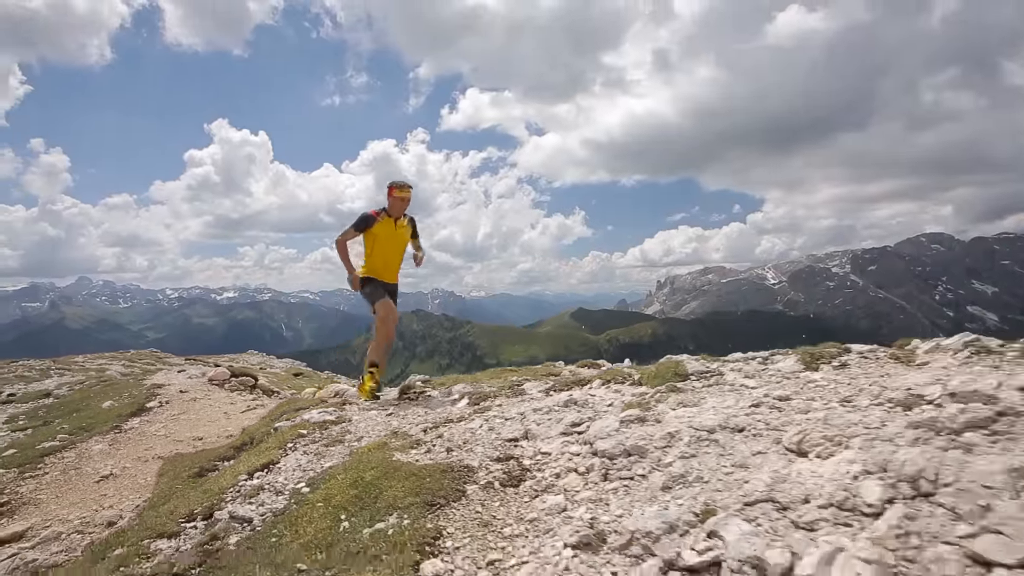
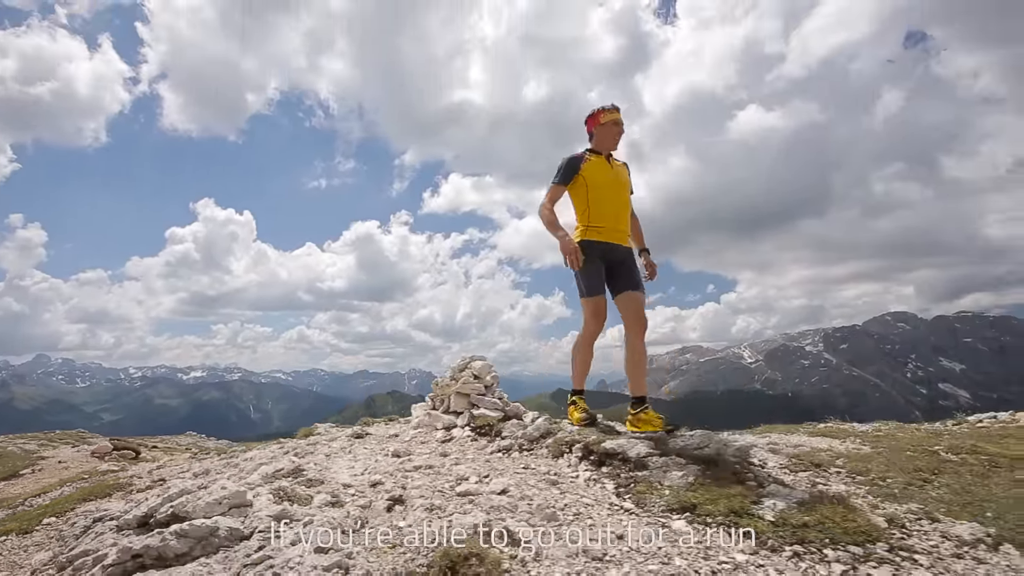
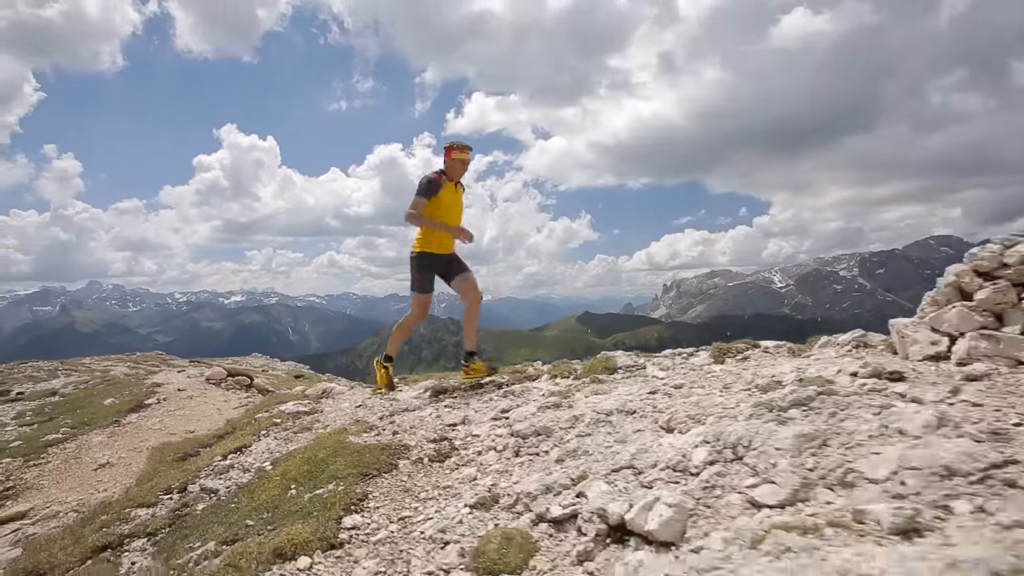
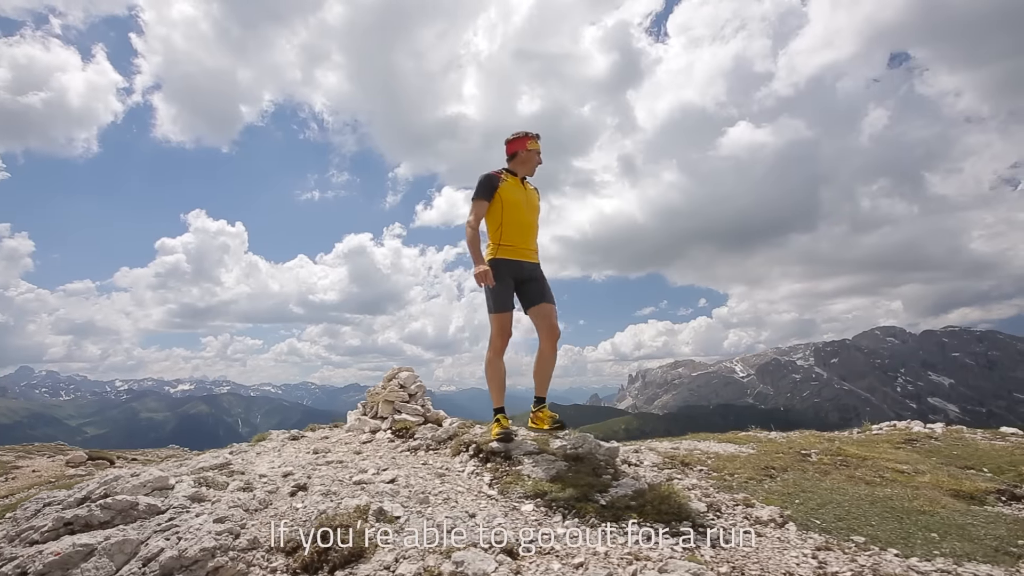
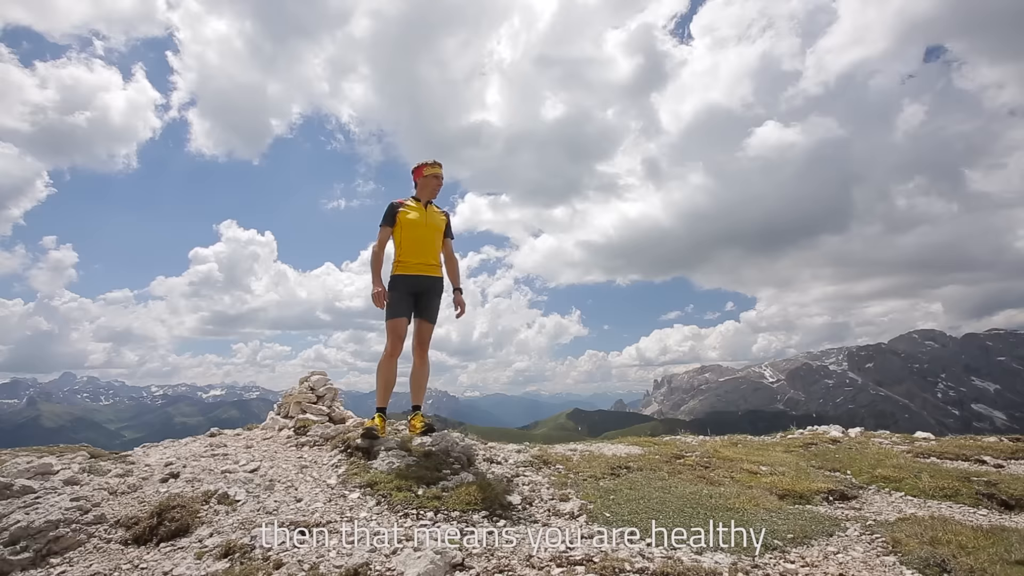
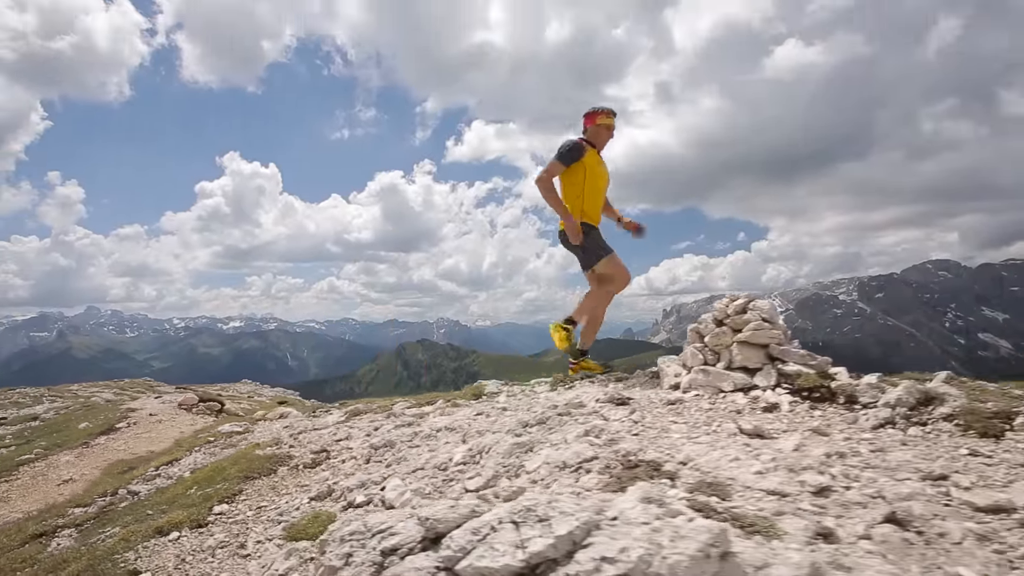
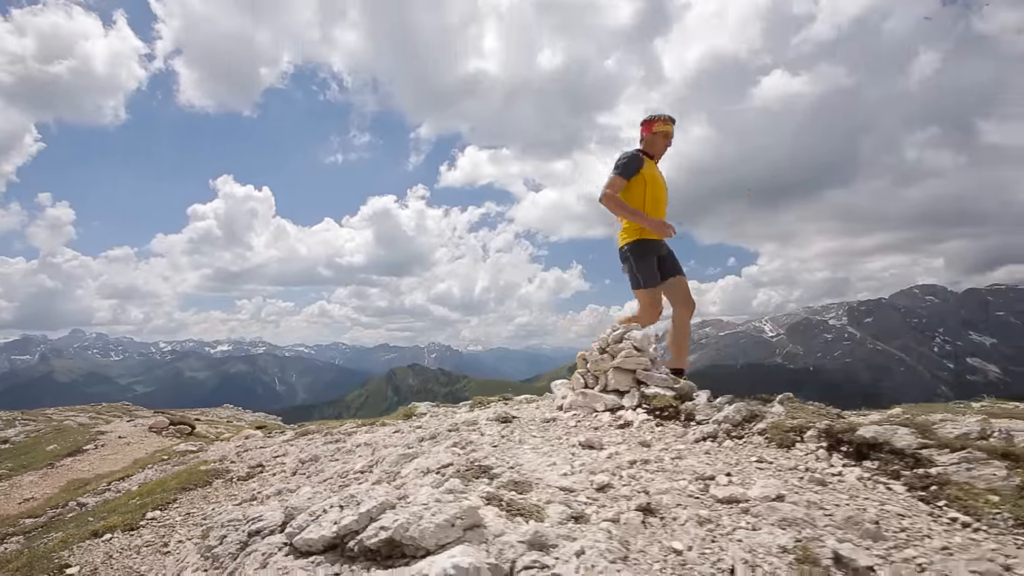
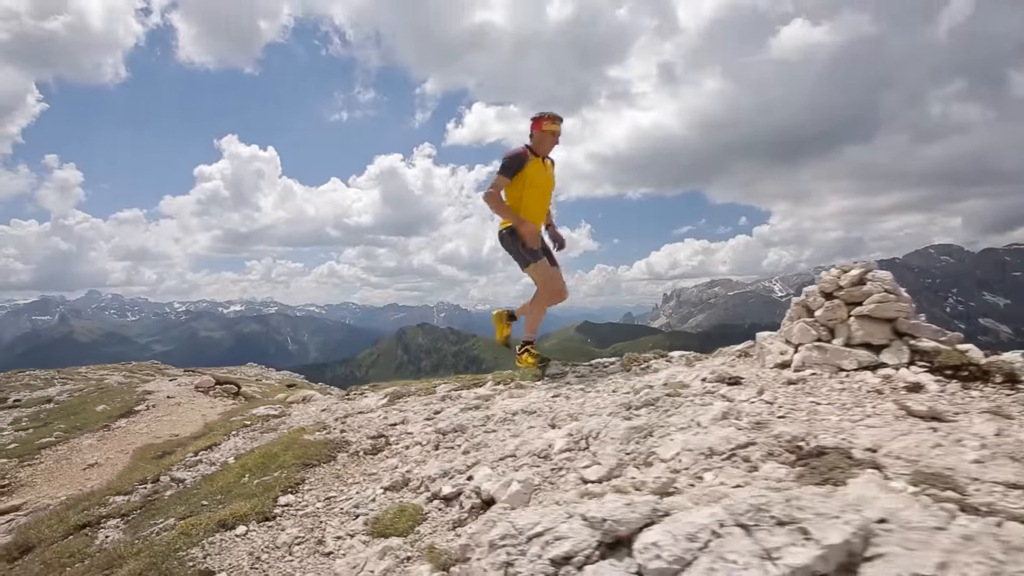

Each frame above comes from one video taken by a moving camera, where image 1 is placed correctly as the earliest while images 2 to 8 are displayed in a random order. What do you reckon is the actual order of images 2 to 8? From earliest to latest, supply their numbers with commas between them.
3, 8, 6, 7, 2, 4, 5
